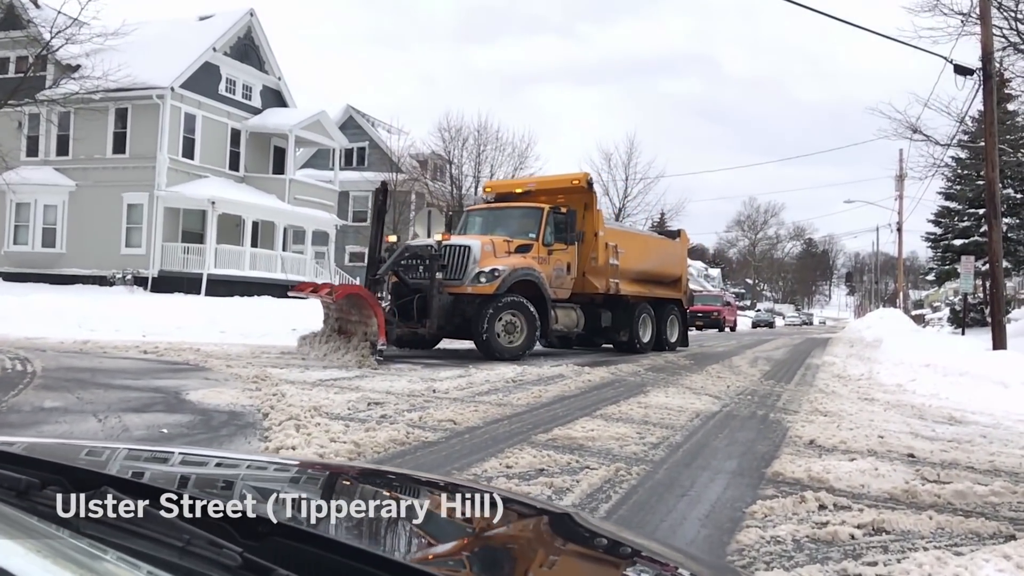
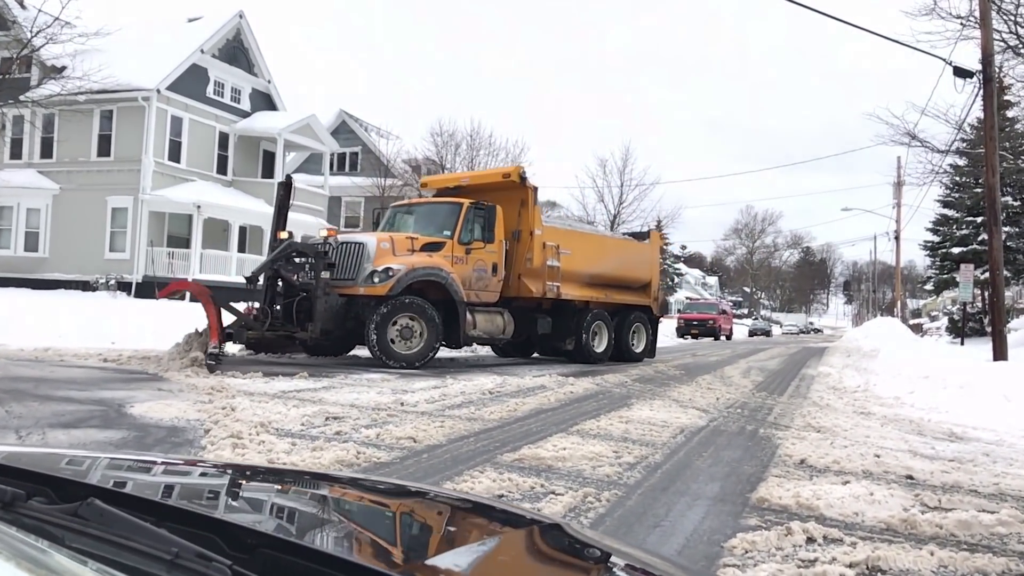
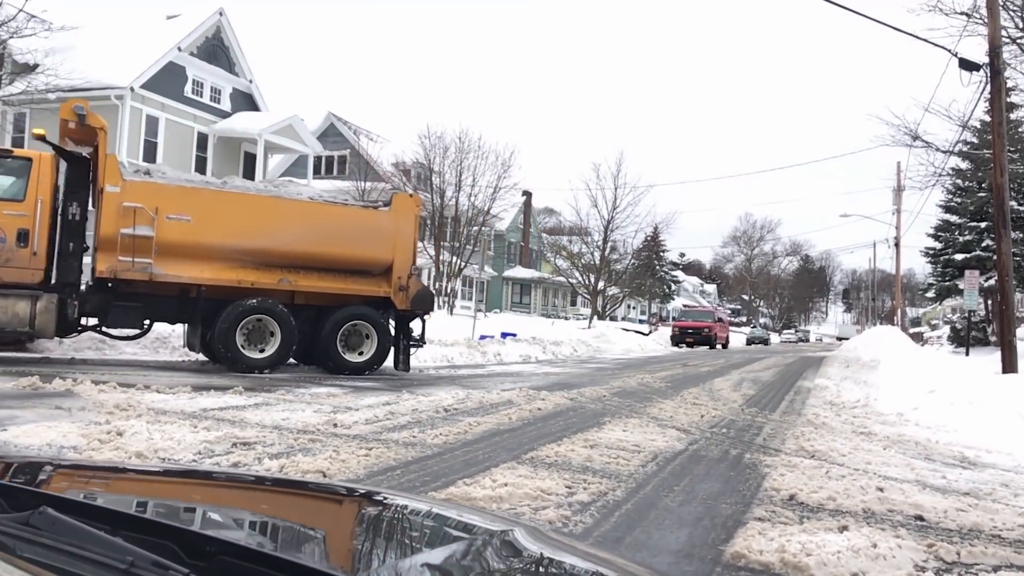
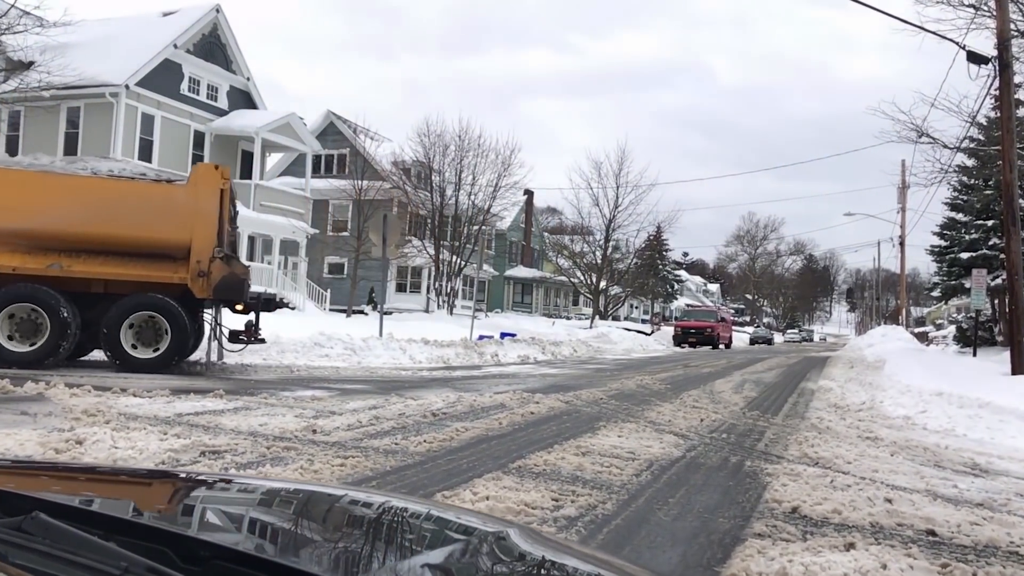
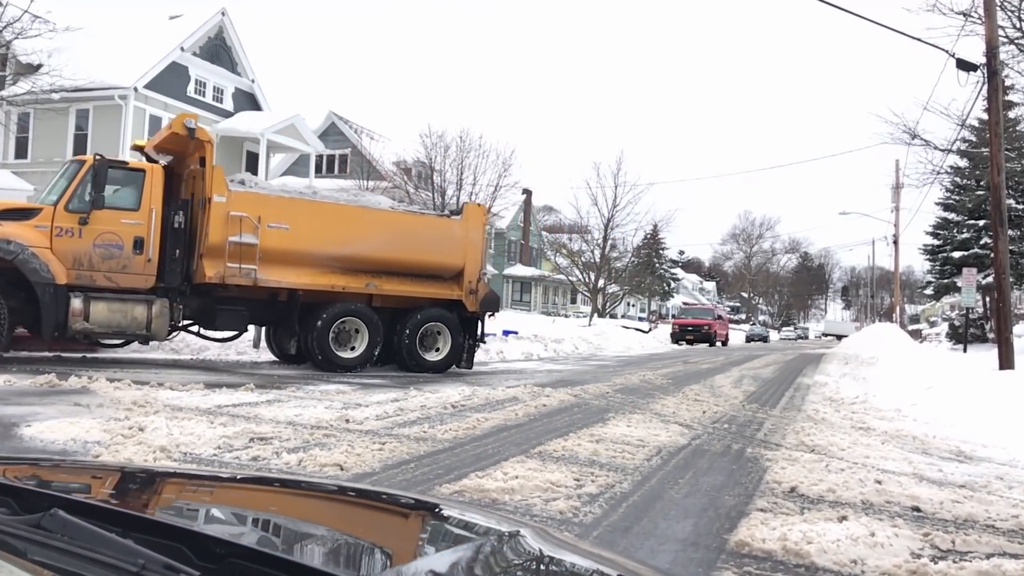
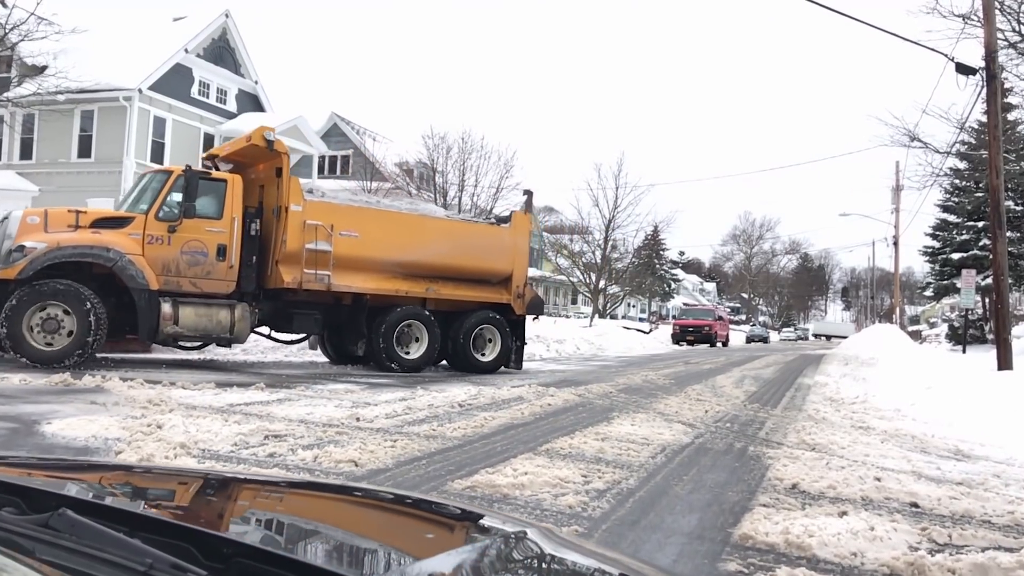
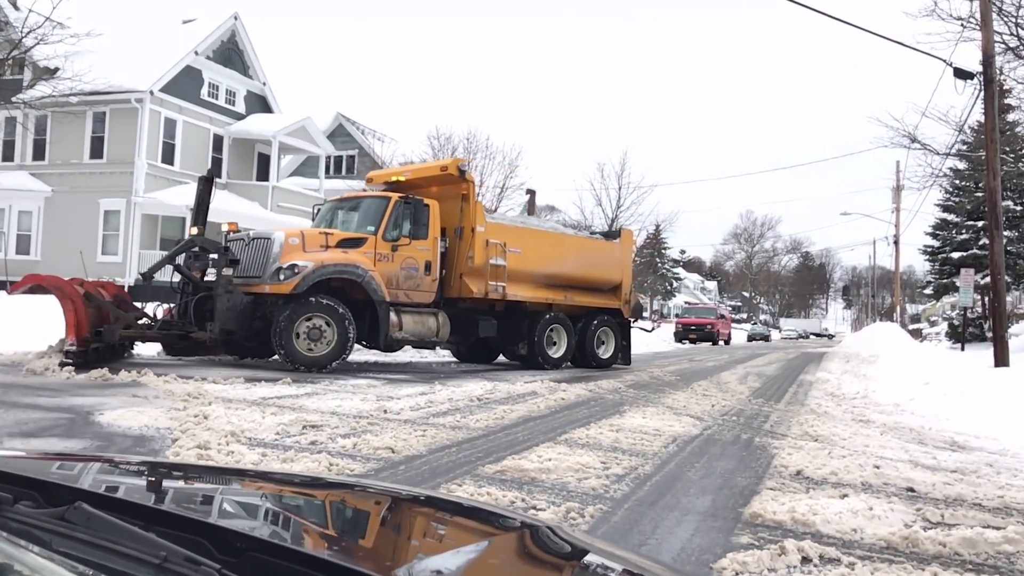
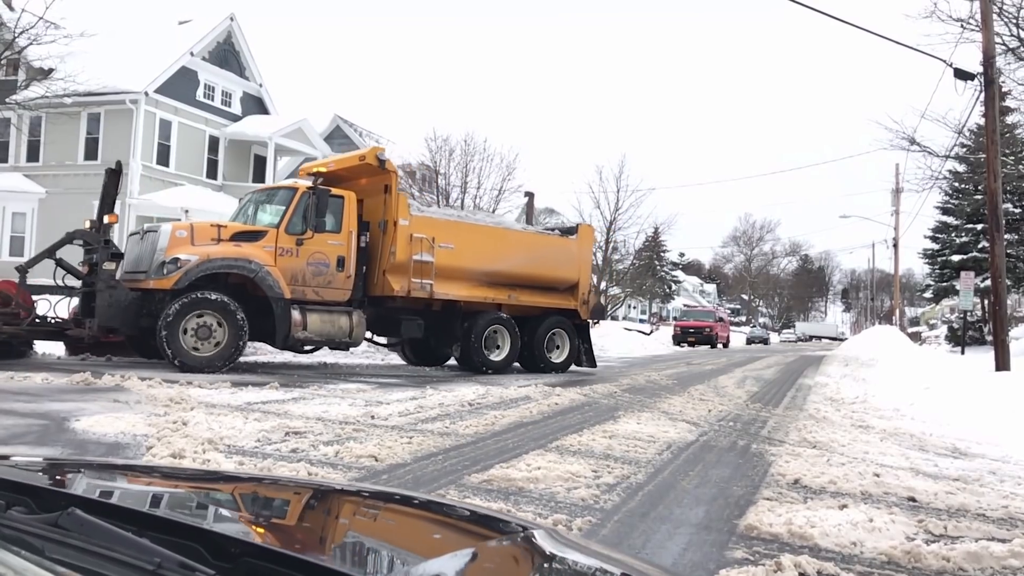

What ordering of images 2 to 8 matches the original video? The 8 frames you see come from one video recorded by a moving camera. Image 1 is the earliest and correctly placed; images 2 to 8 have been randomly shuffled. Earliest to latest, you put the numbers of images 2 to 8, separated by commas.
2, 7, 8, 6, 5, 3, 4
